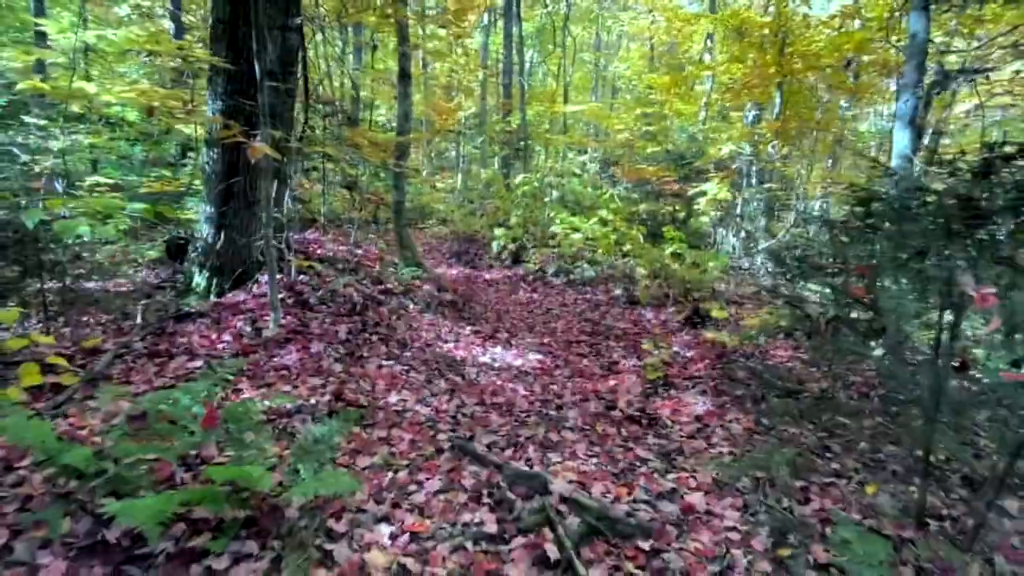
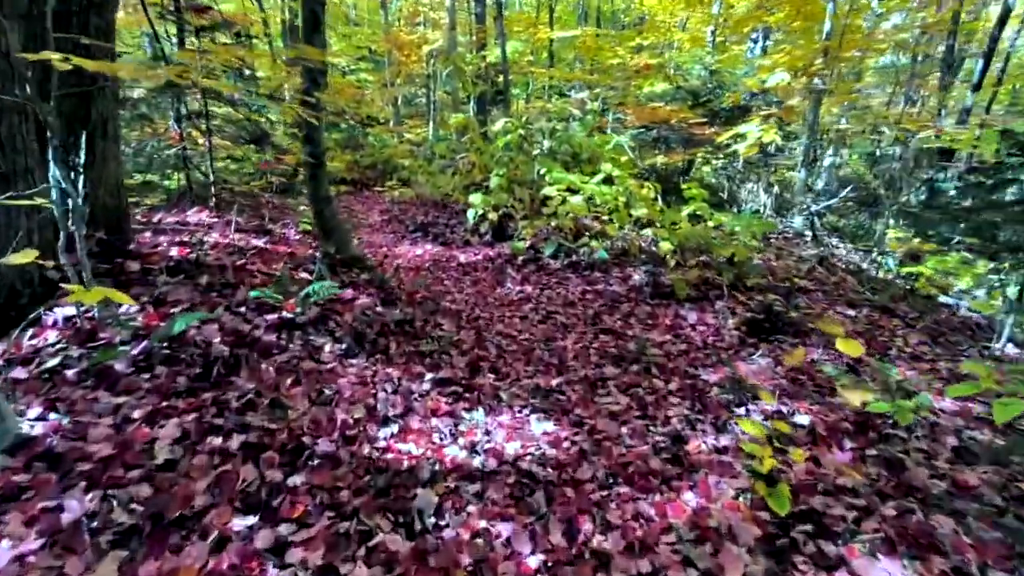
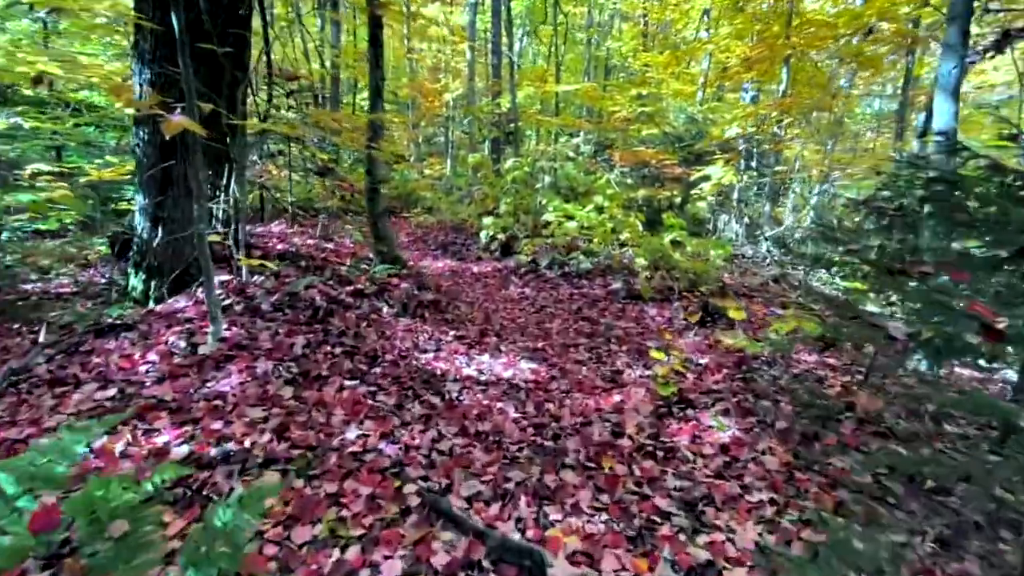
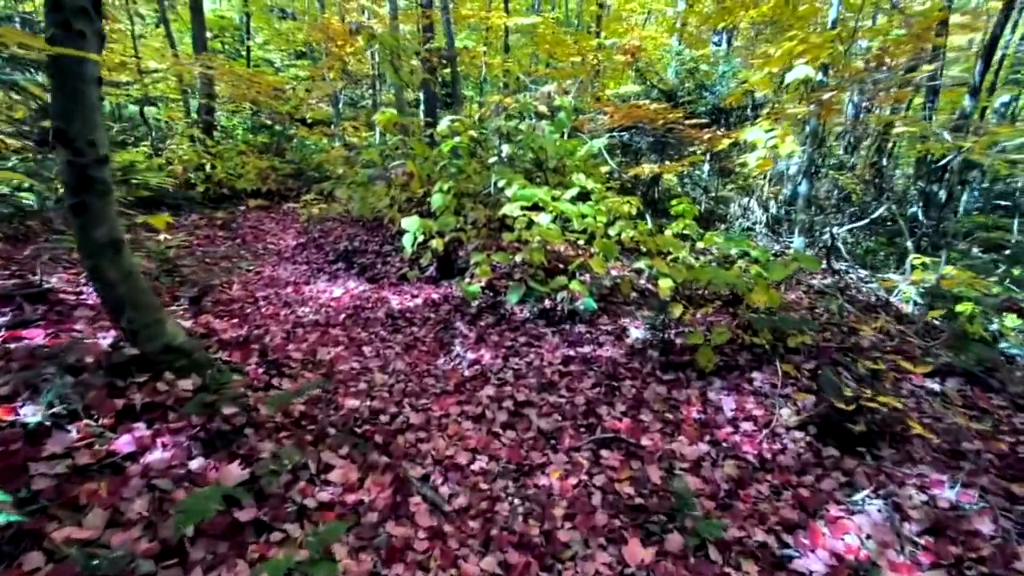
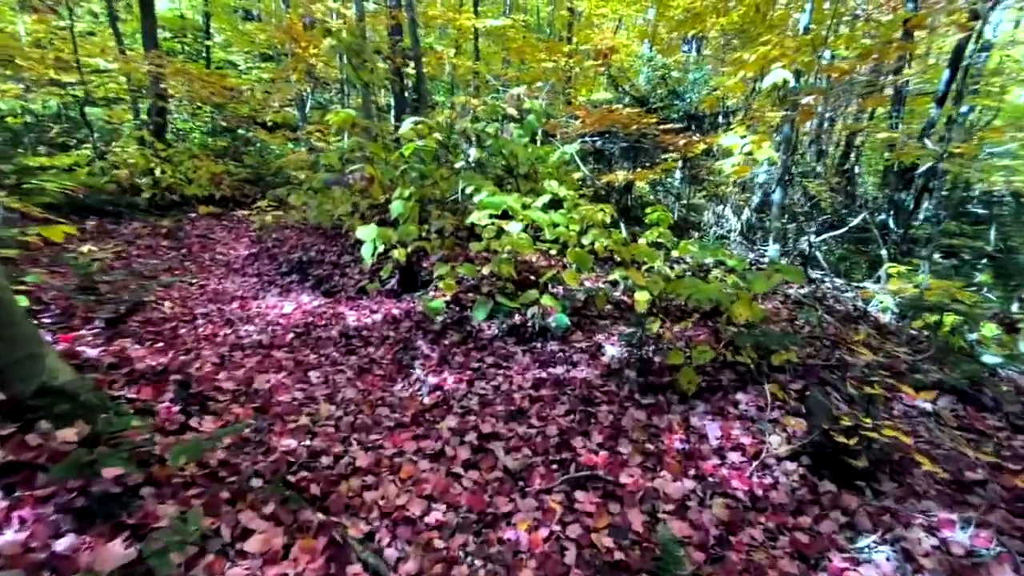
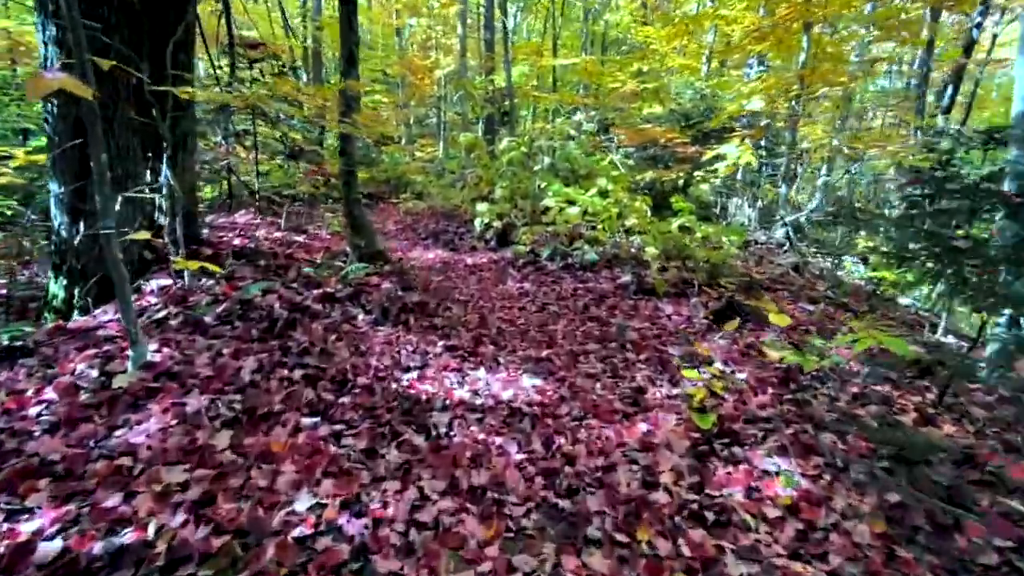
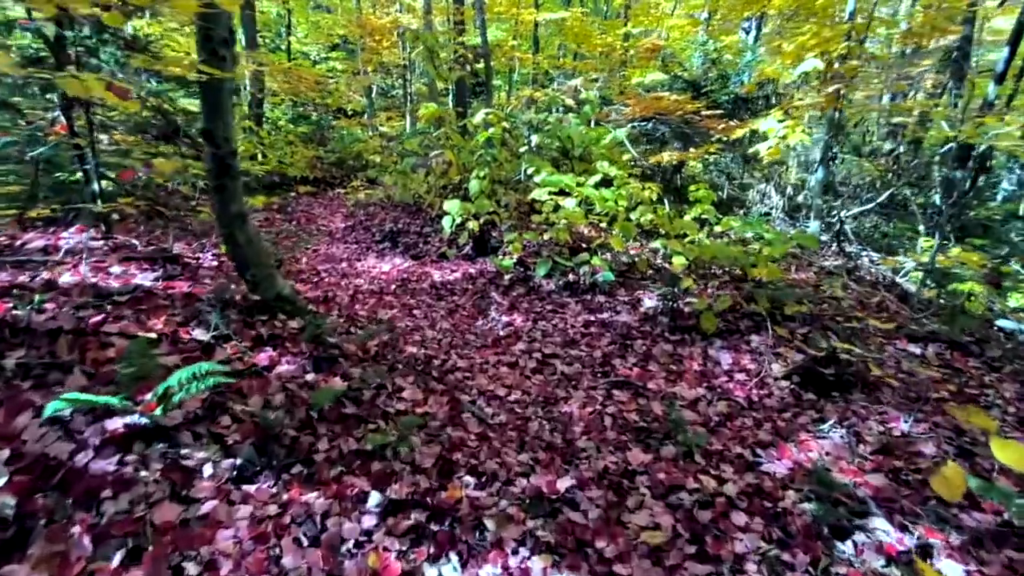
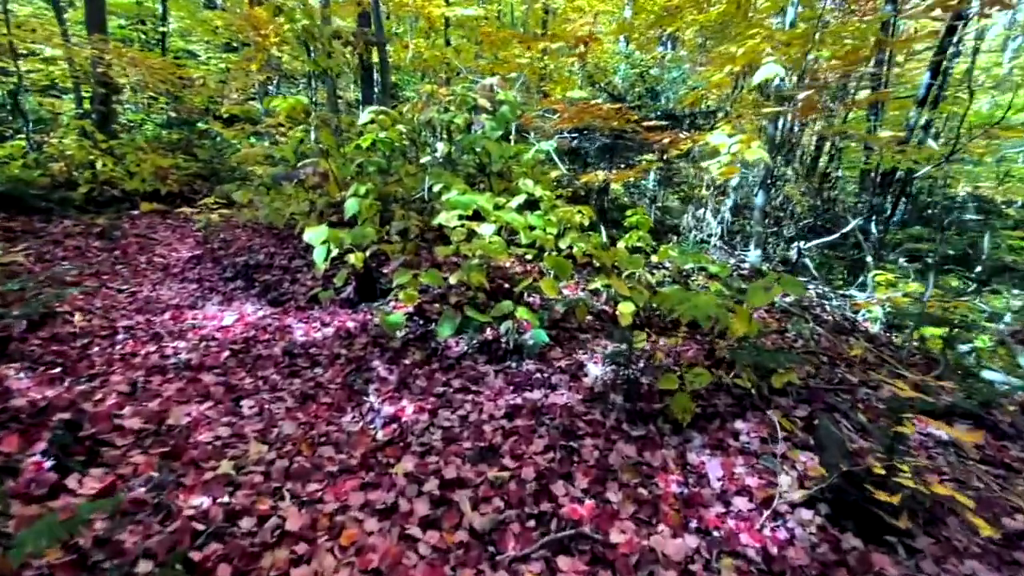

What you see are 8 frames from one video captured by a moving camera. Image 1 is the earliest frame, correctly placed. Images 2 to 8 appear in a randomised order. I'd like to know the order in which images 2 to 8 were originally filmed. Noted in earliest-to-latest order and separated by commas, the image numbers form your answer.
3, 6, 2, 7, 4, 5, 8
